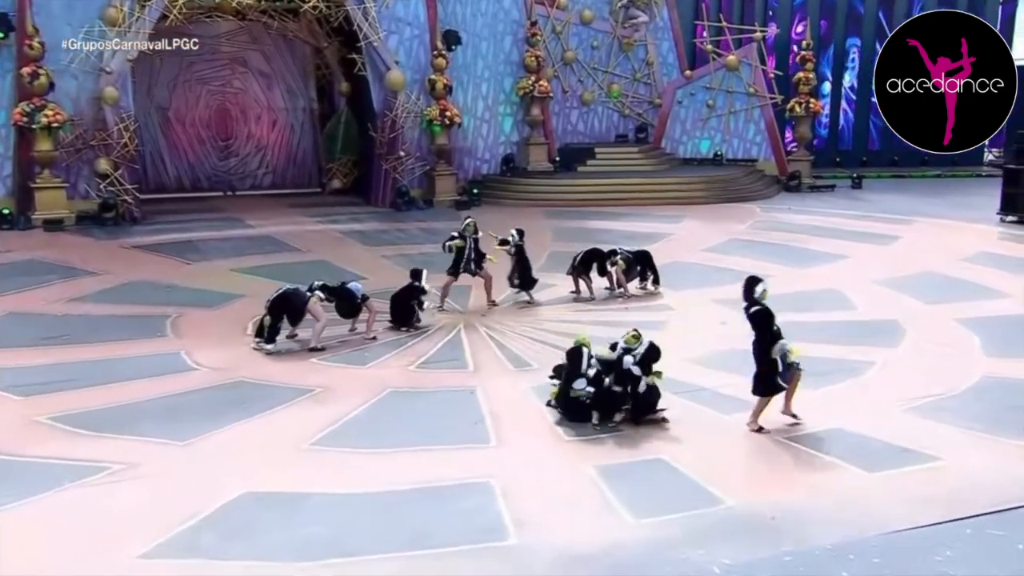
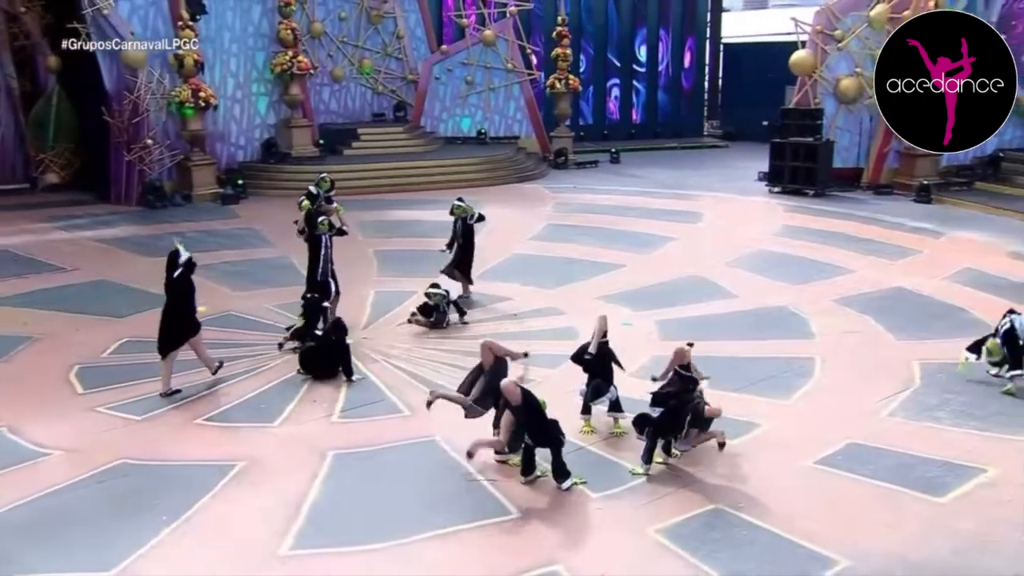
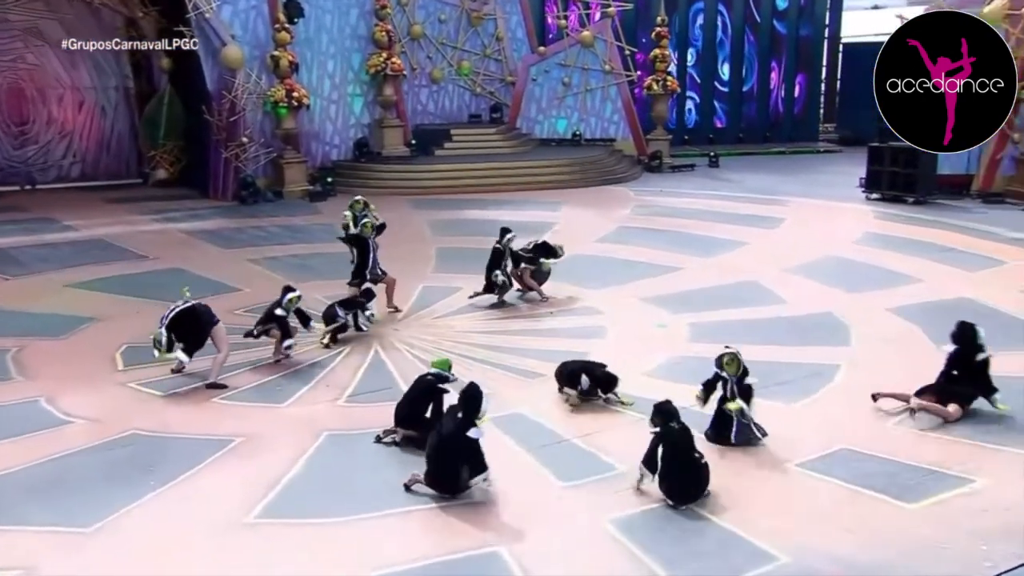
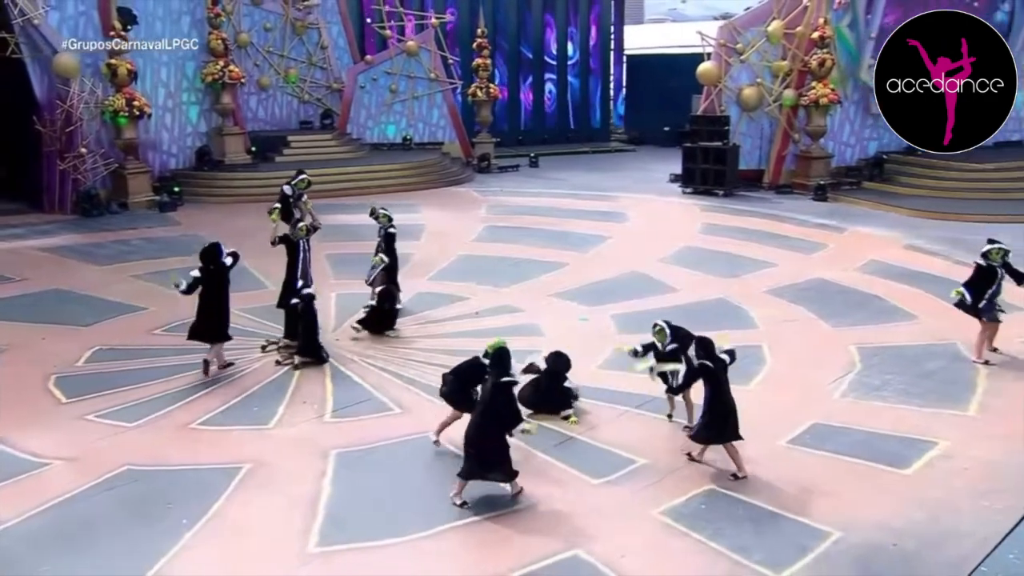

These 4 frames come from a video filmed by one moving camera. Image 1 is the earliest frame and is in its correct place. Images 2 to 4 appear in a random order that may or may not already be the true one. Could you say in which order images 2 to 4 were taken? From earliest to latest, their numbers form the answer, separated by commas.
3, 2, 4
